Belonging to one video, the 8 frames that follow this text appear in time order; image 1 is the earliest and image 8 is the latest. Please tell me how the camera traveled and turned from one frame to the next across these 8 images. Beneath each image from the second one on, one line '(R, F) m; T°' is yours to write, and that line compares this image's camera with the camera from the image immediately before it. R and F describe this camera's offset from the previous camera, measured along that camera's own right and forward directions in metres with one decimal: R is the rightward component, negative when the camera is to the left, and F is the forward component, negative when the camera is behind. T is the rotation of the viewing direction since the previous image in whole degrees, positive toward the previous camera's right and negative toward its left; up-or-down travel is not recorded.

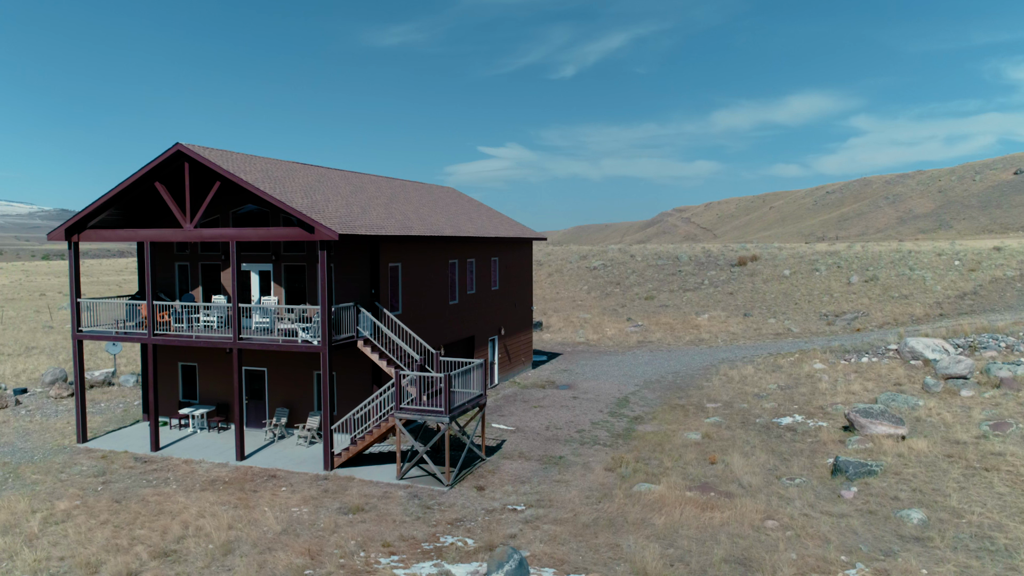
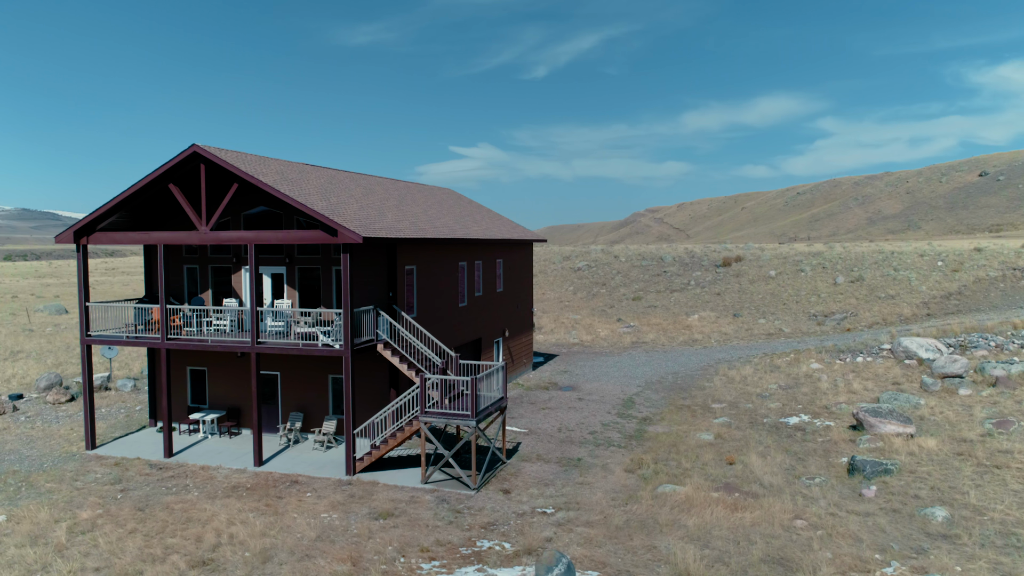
(-0.9, 0.0) m; +2°
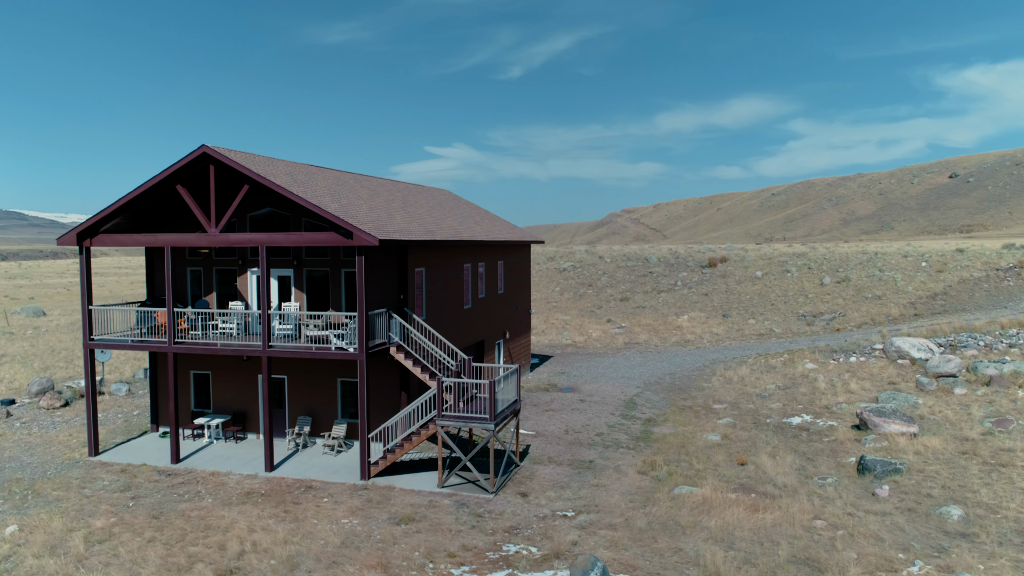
(-0.7, +0.1) m; +2°
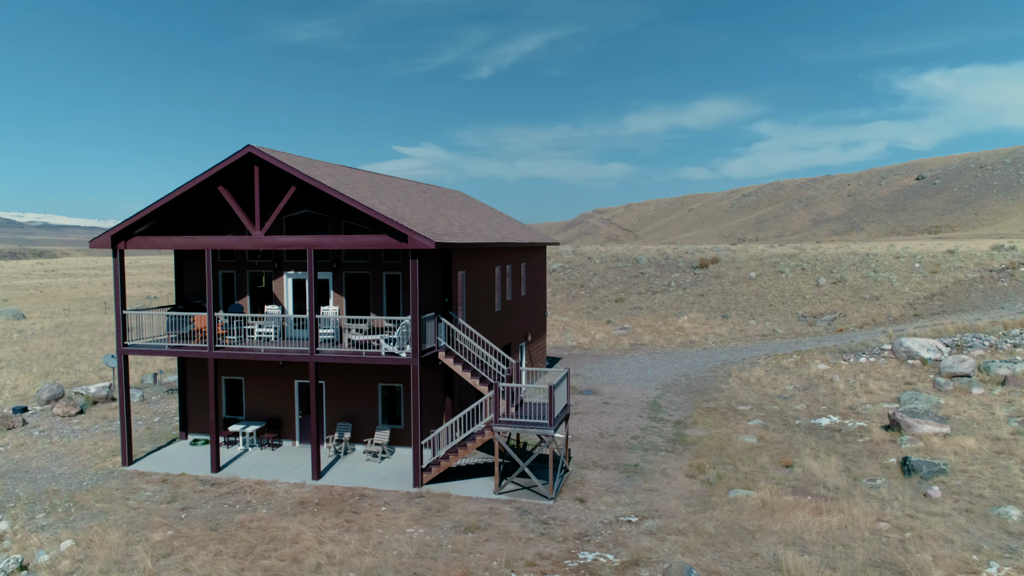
(-1.5, +0.2) m; +2°
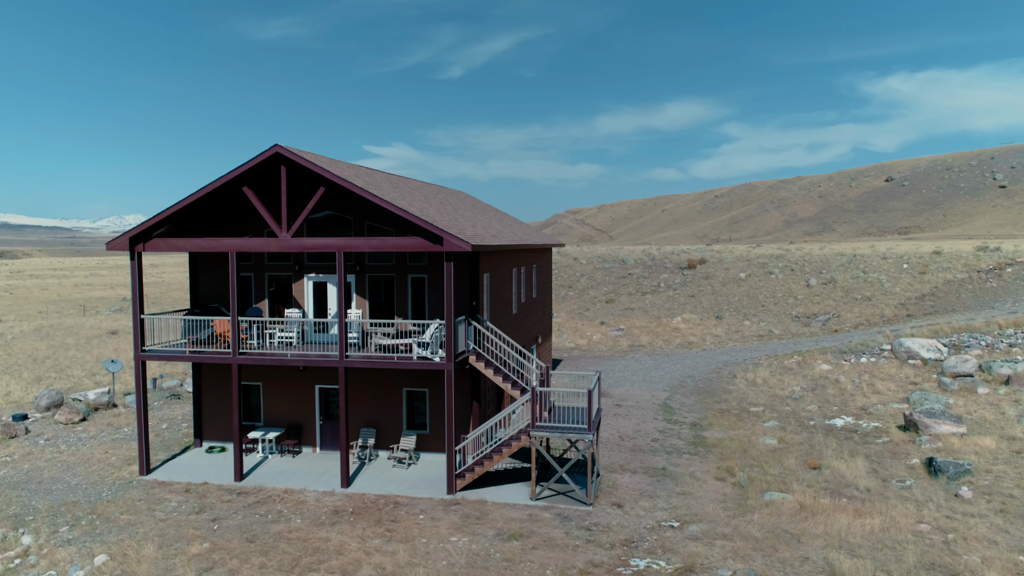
(-1.1, +0.2) m; +2°
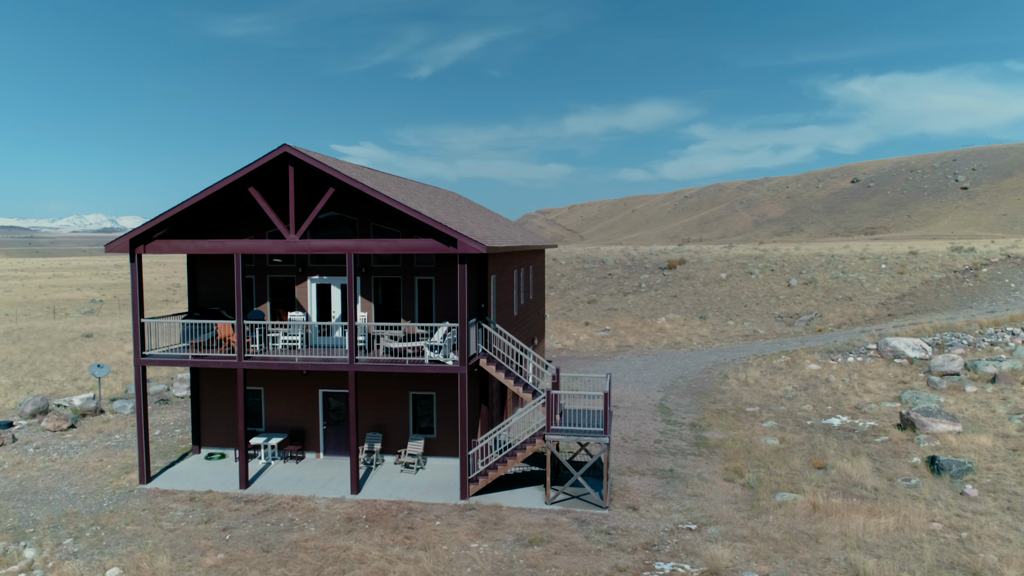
(-0.7, +0.1) m; +2°
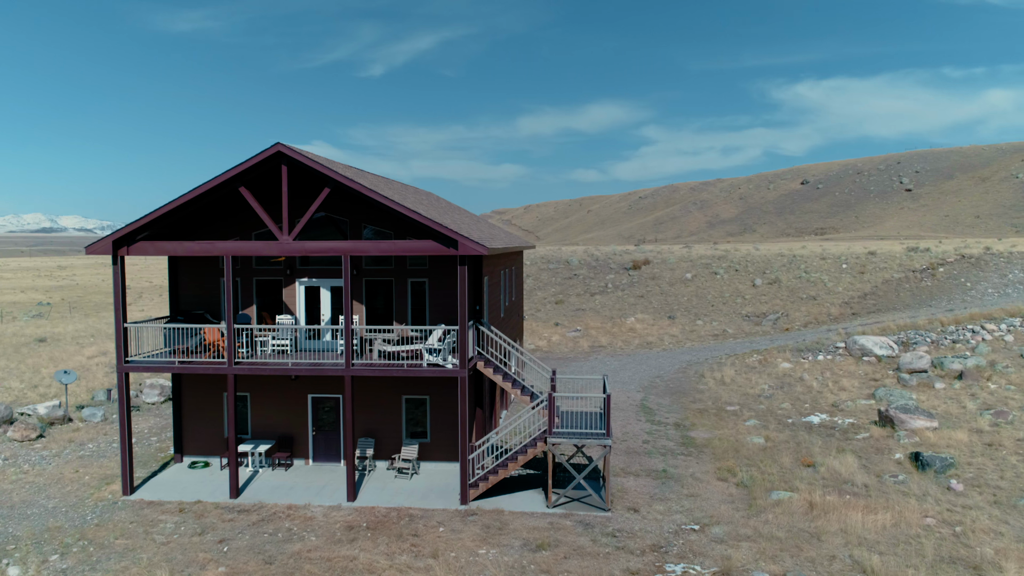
(-0.7, +0.1) m; +3°
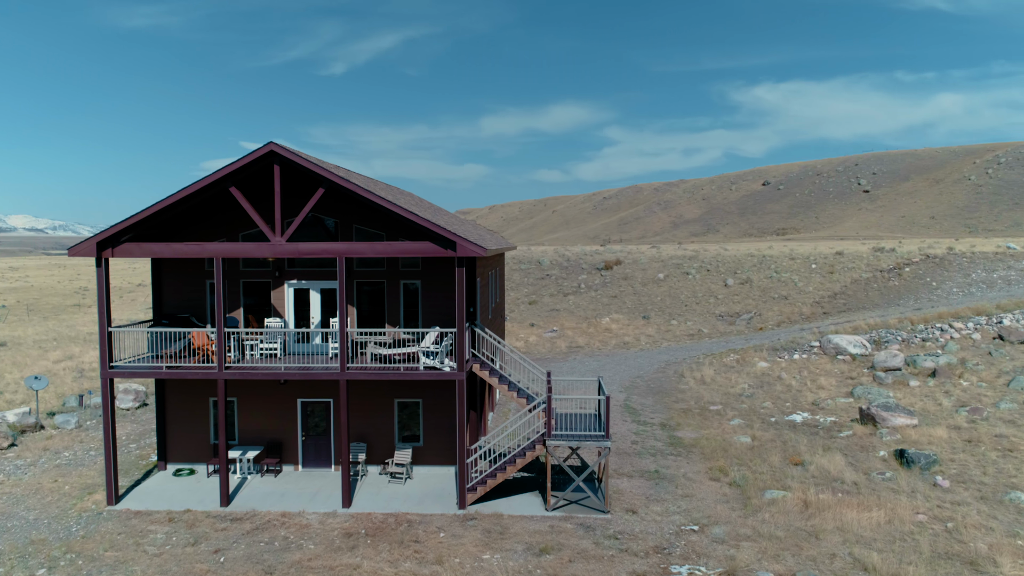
(-0.6, +0.1) m; +3°
